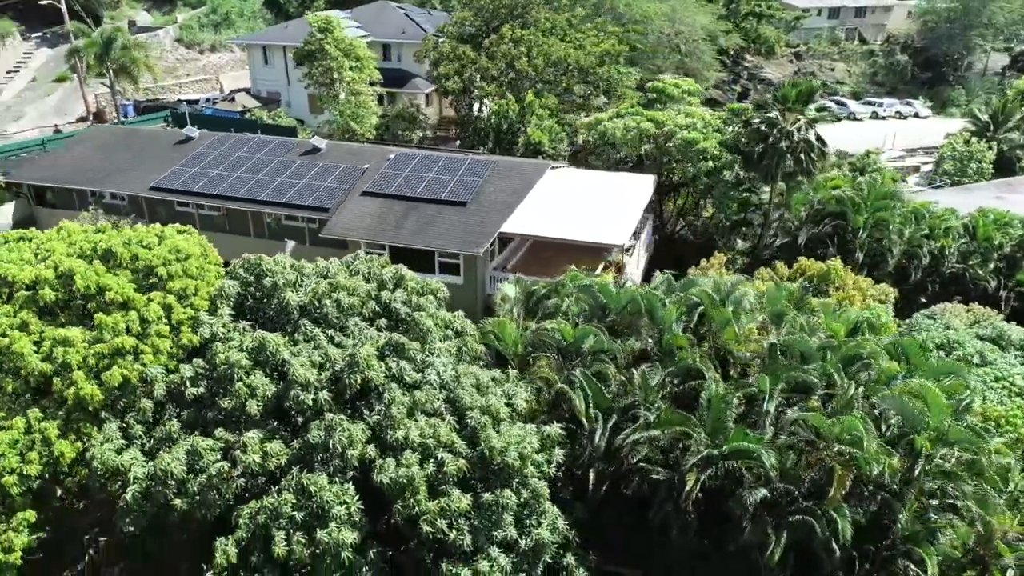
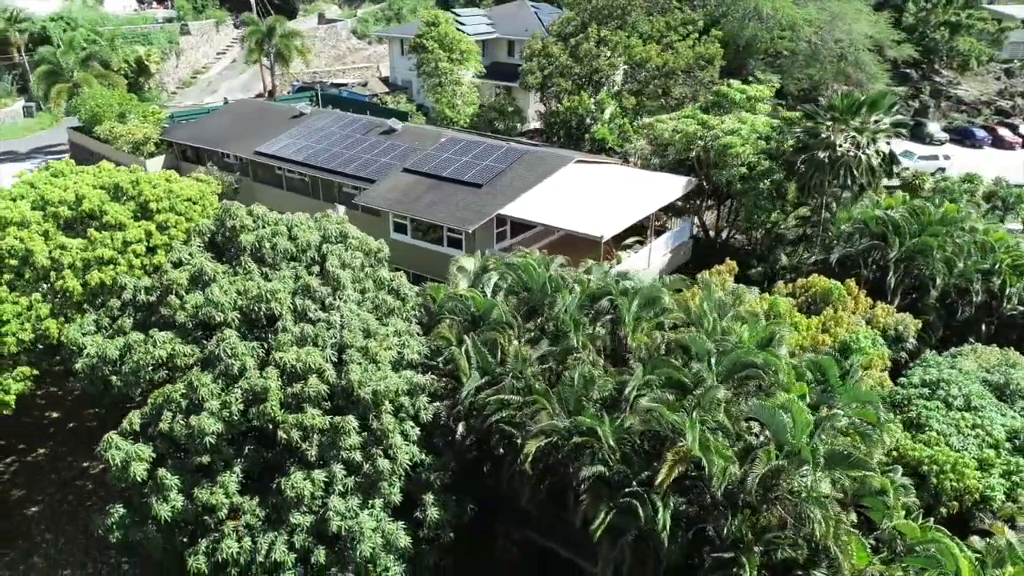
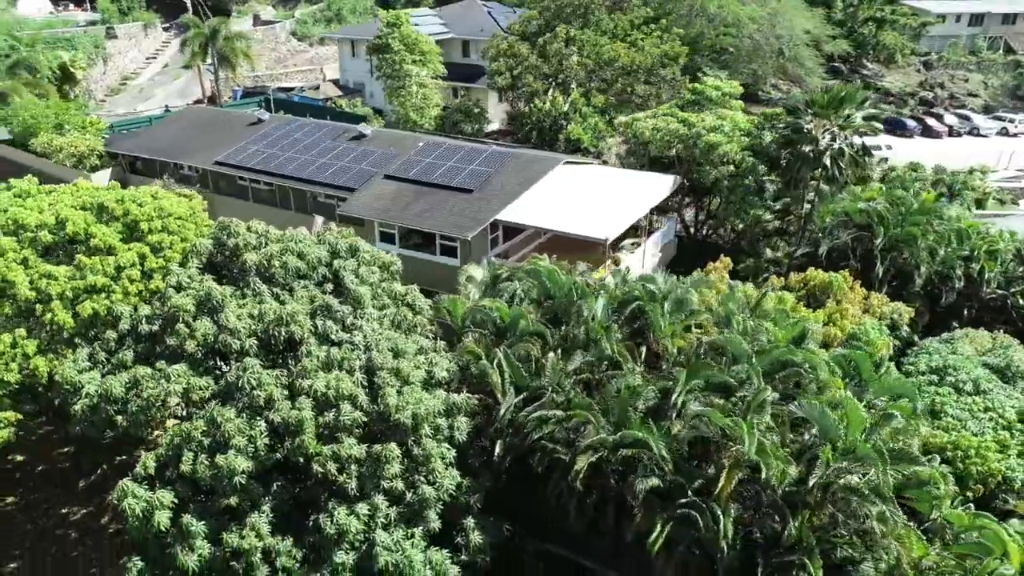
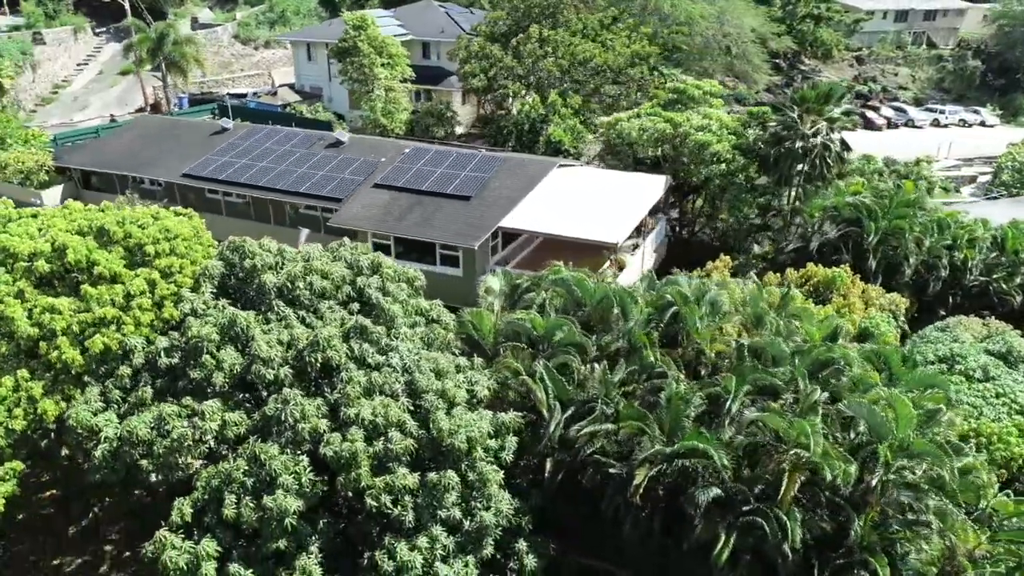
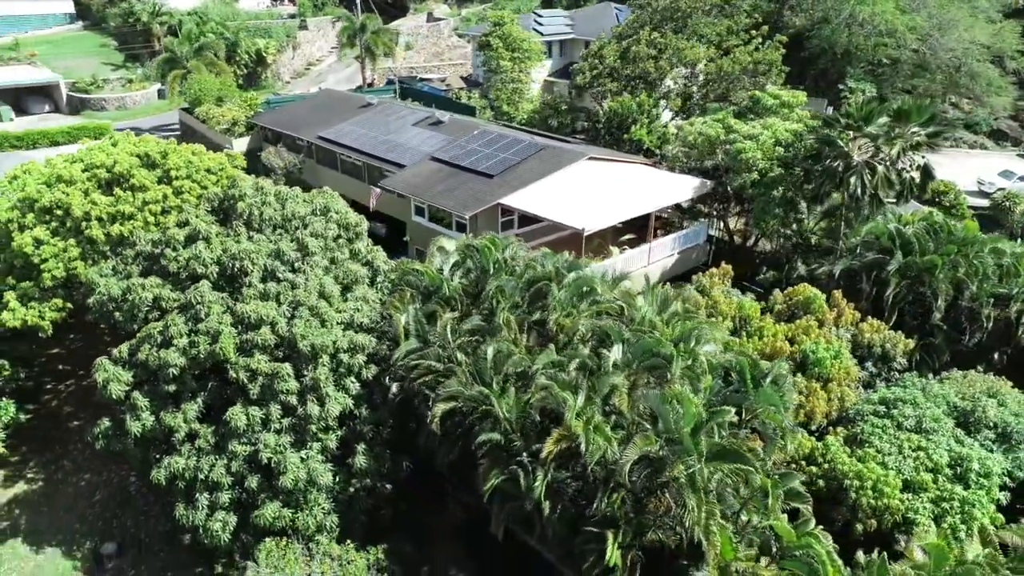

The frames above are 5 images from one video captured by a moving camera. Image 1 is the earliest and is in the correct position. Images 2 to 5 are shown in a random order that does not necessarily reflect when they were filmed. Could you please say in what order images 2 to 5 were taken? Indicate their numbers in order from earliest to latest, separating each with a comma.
4, 3, 2, 5
